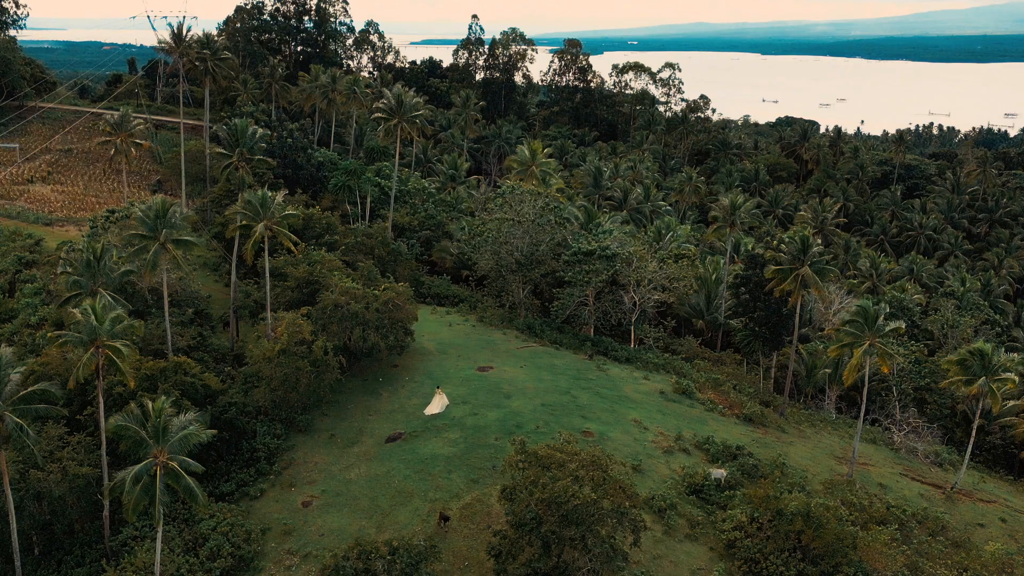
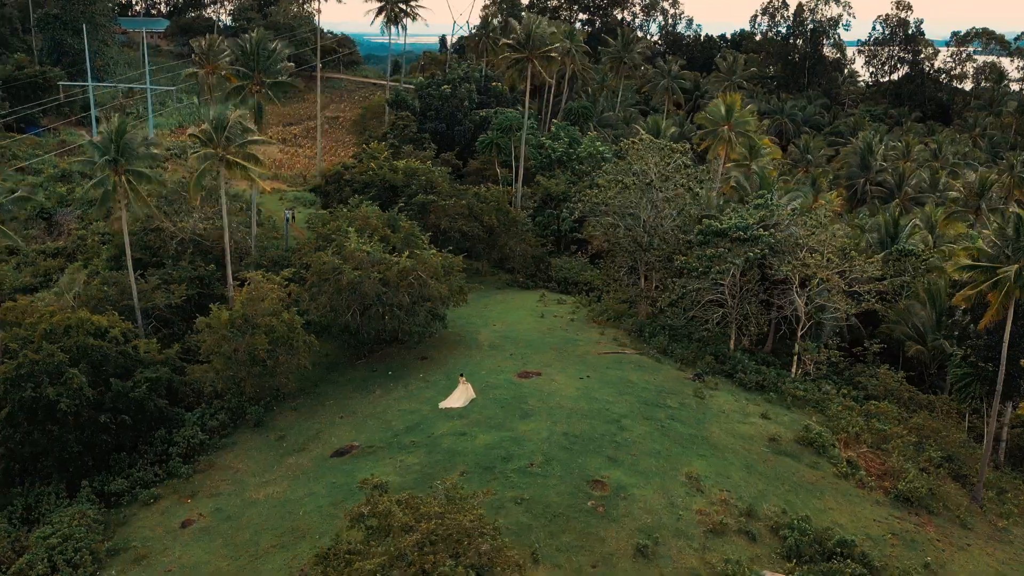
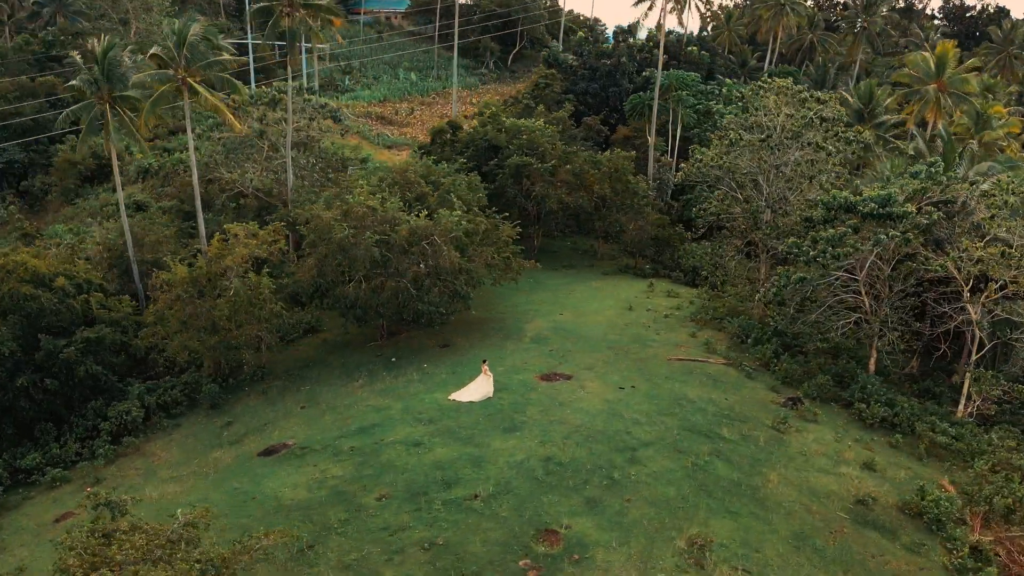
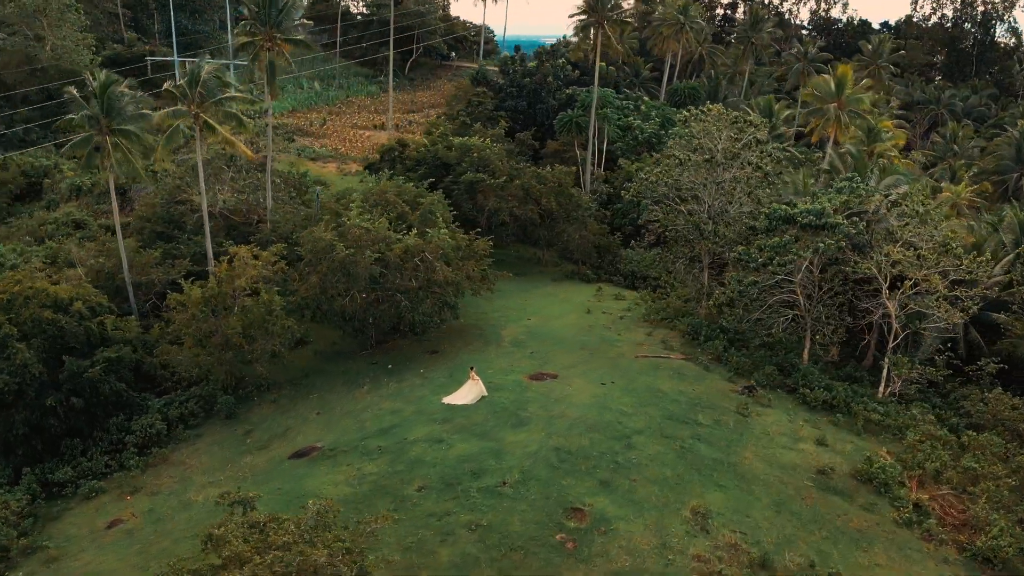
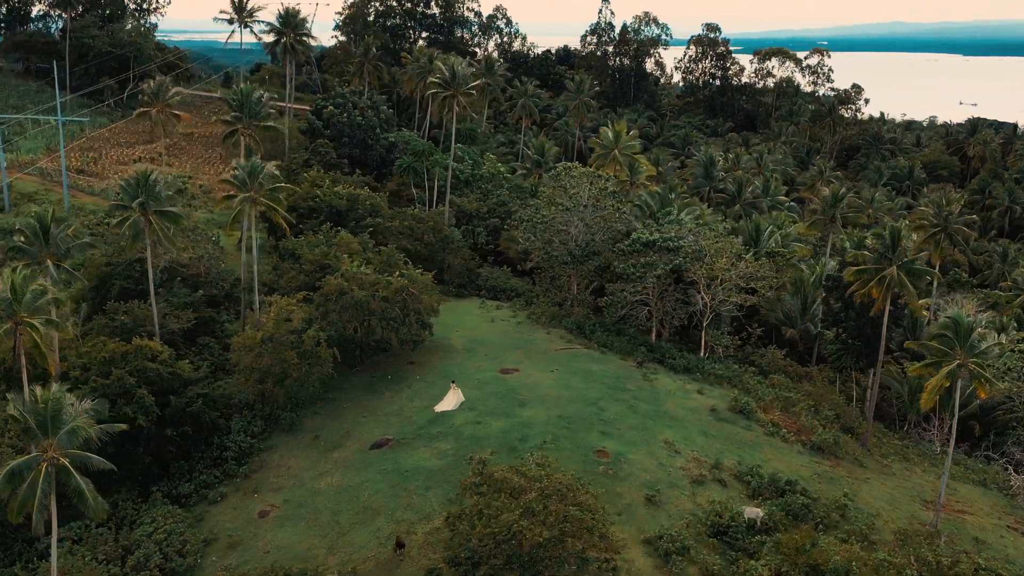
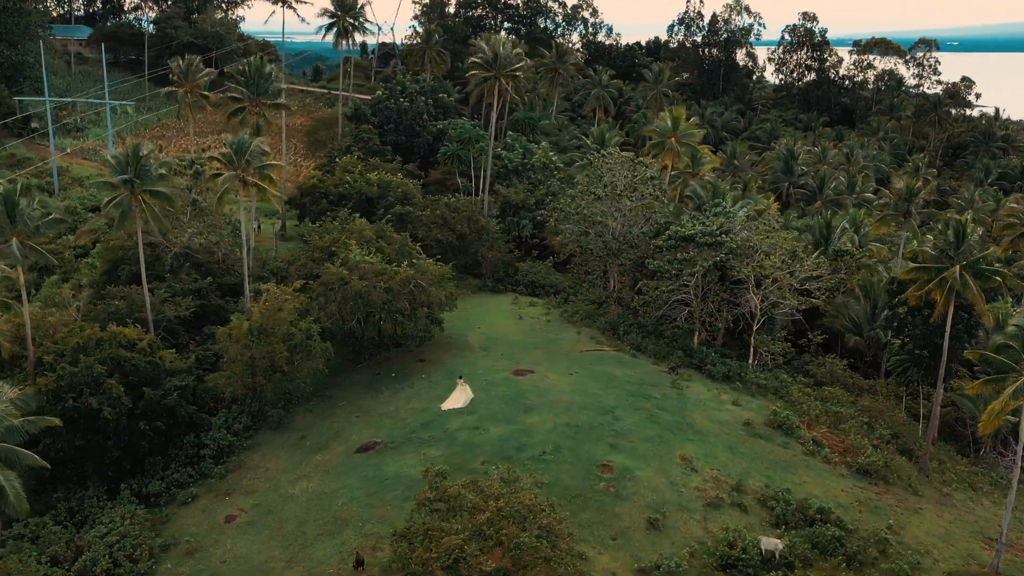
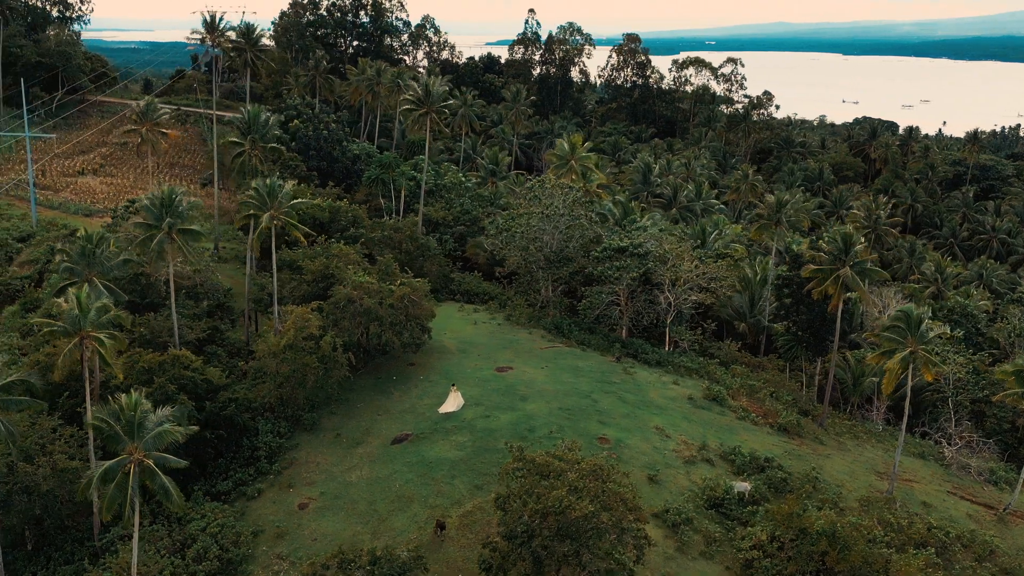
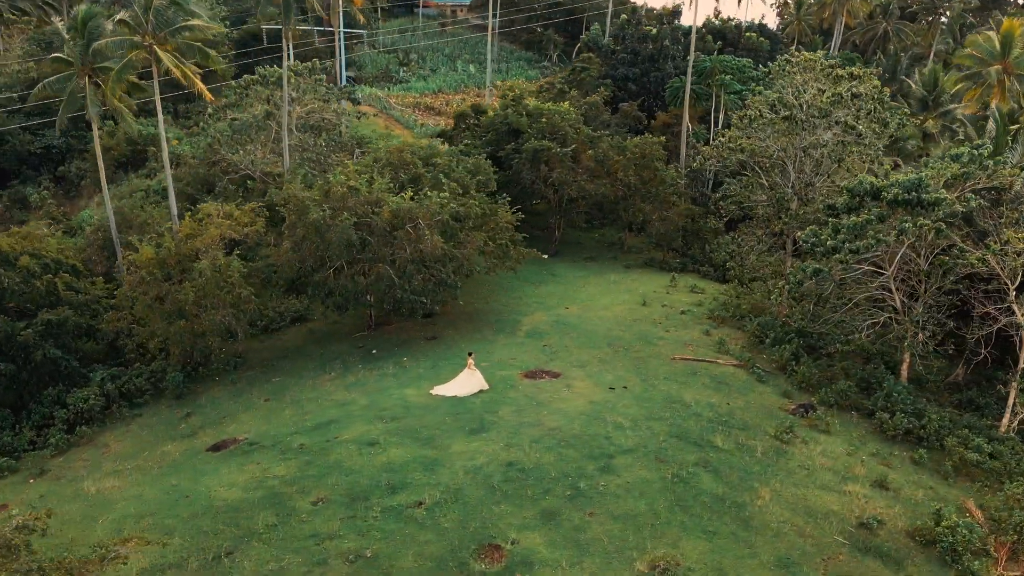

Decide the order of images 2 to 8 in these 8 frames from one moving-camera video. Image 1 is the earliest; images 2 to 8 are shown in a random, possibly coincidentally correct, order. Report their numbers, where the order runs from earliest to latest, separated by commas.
7, 5, 6, 2, 4, 3, 8
